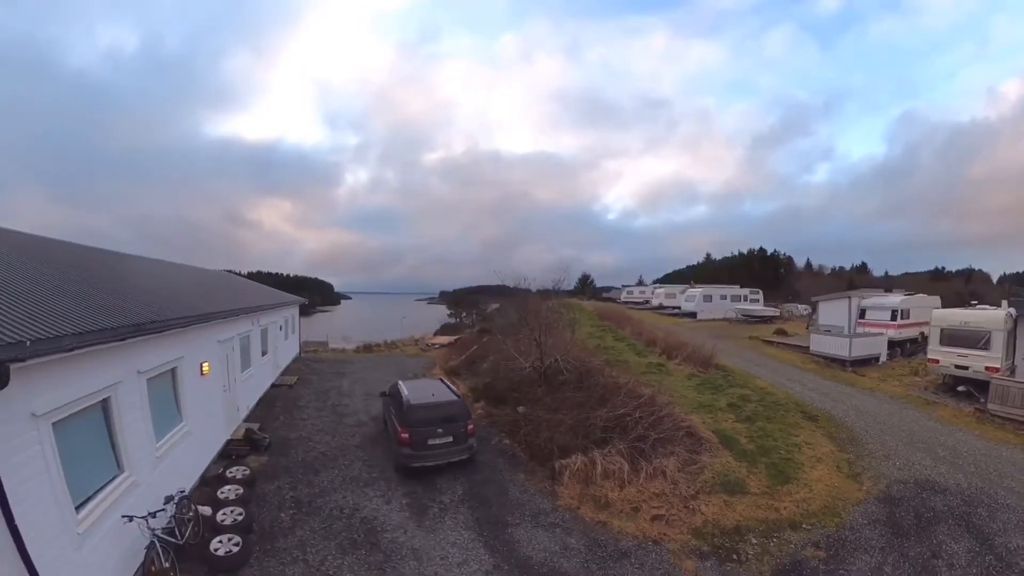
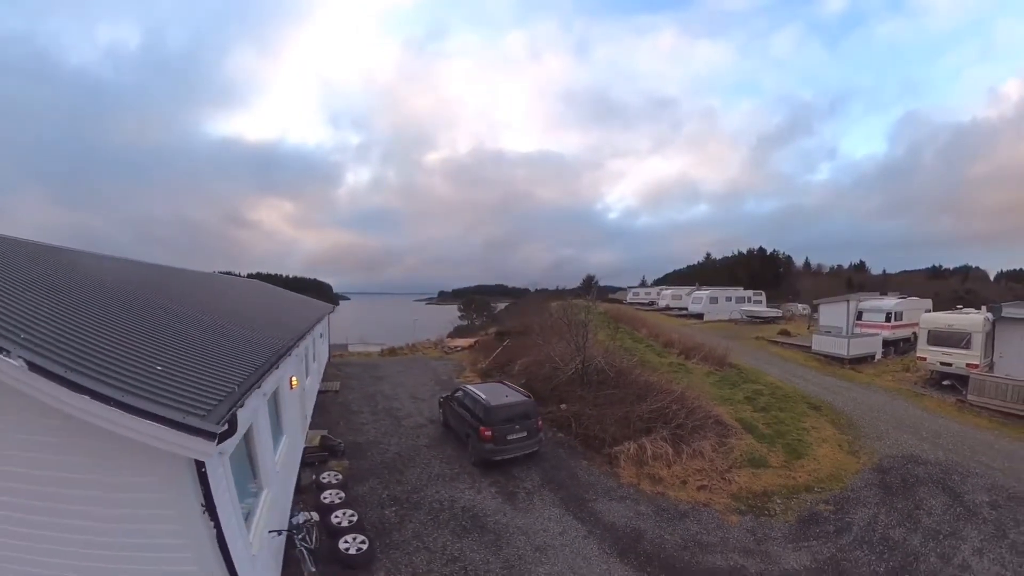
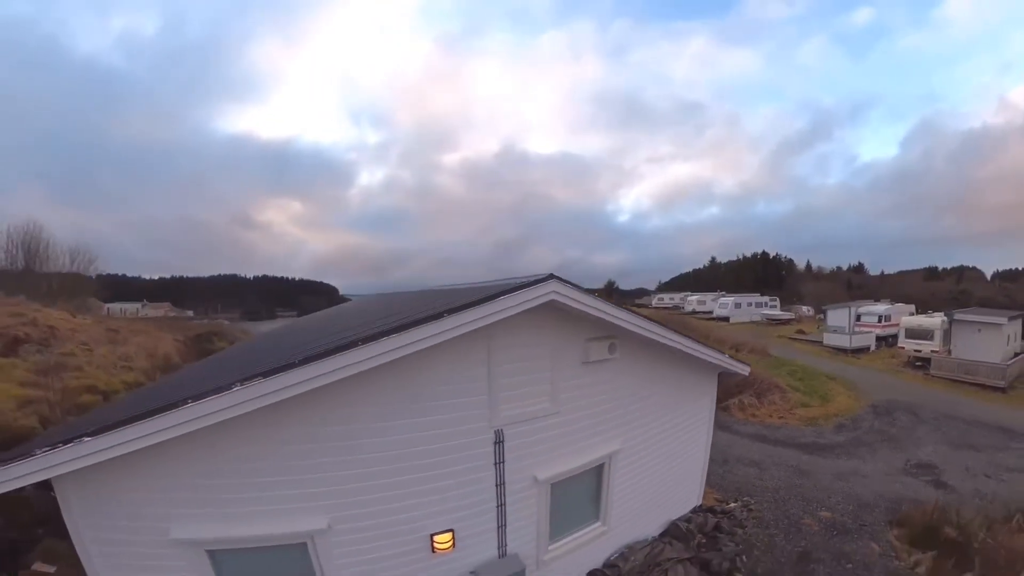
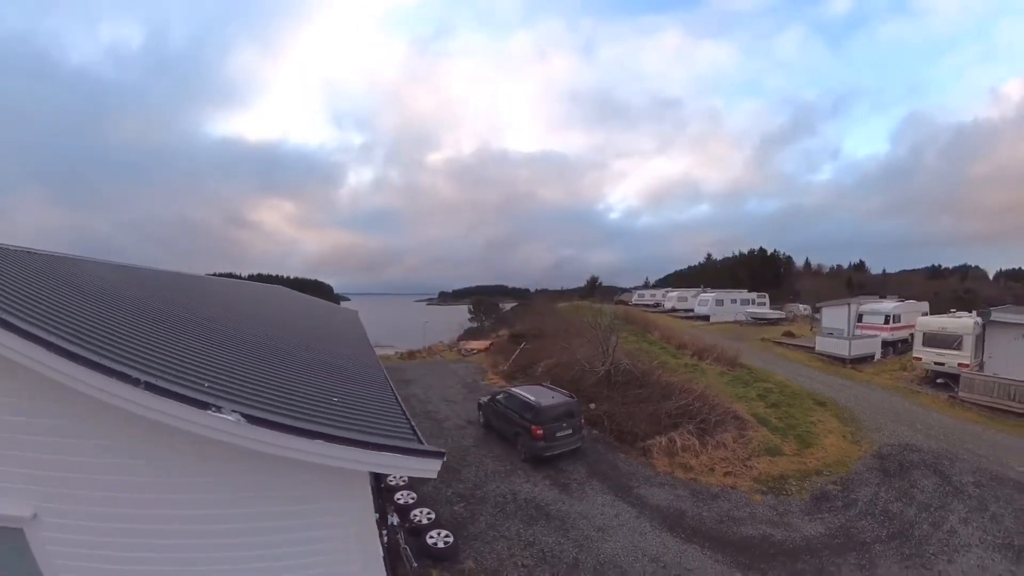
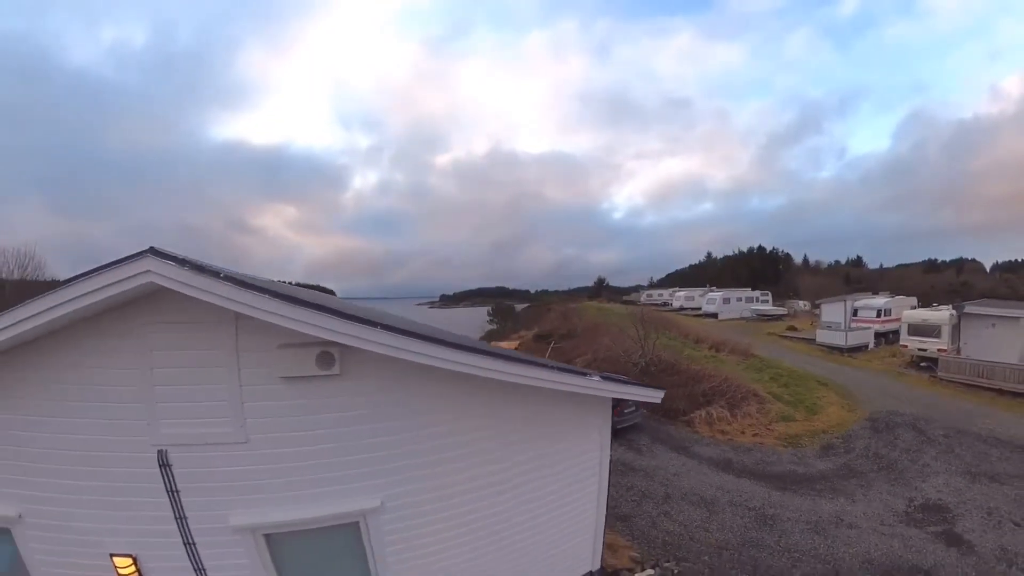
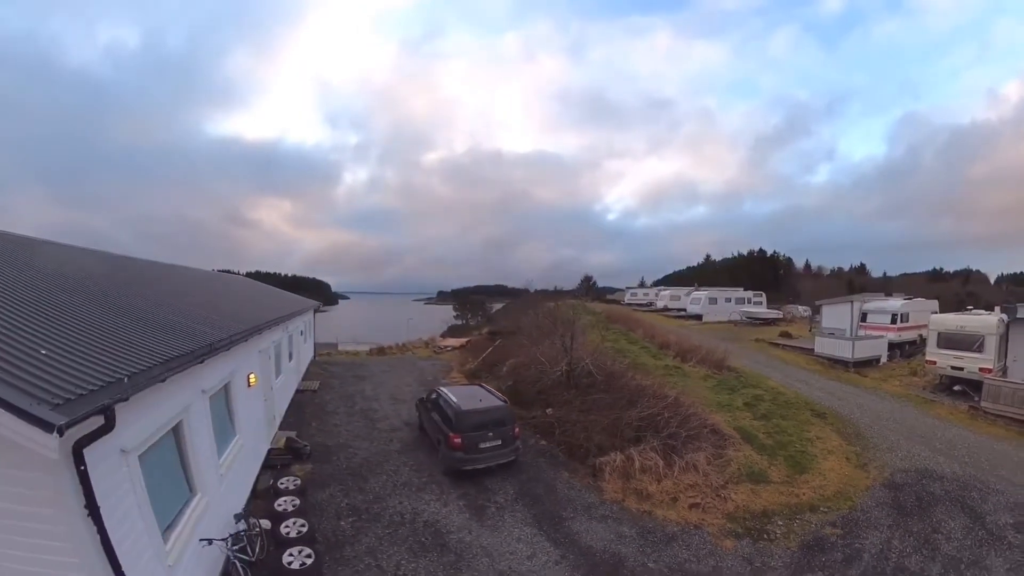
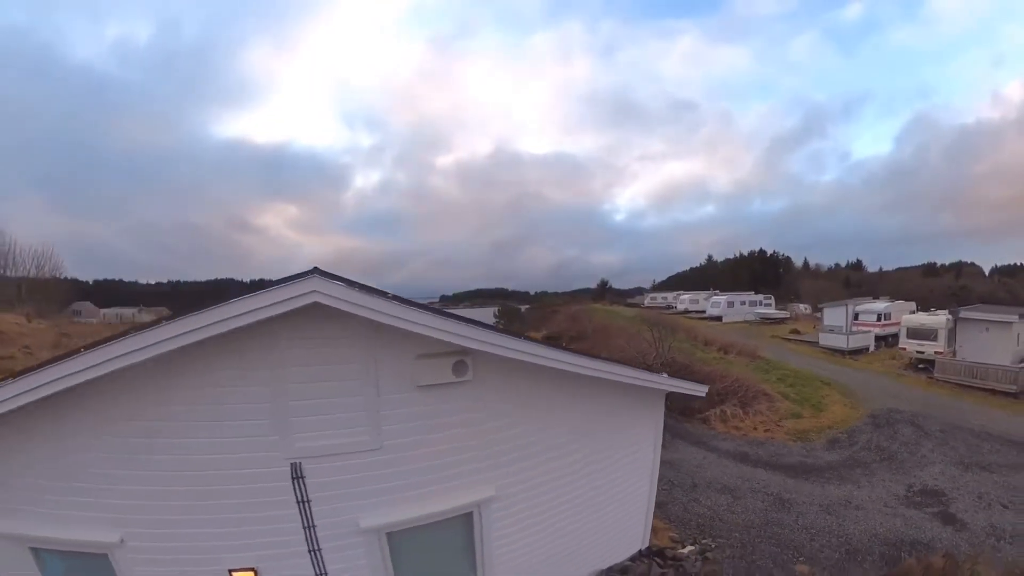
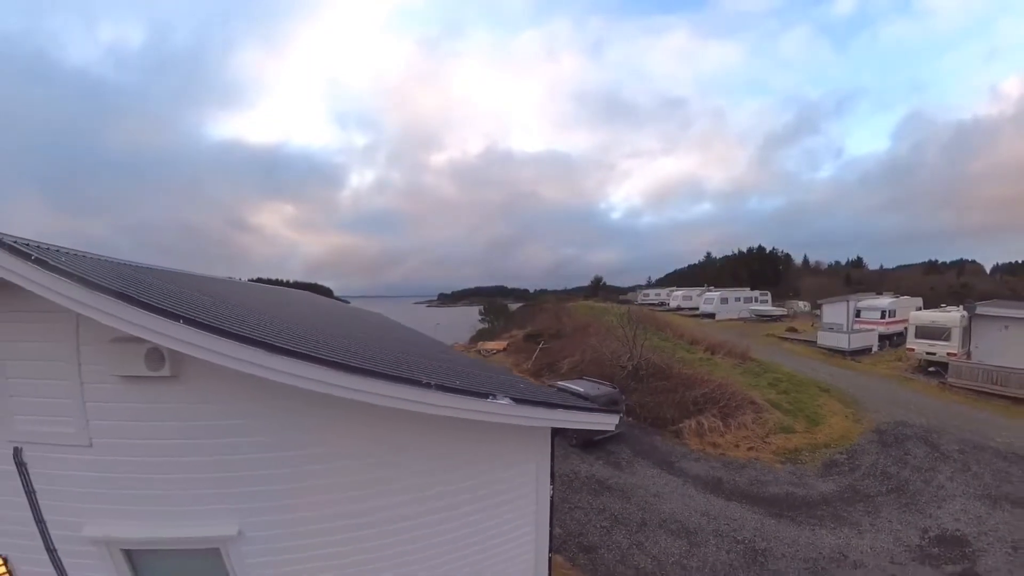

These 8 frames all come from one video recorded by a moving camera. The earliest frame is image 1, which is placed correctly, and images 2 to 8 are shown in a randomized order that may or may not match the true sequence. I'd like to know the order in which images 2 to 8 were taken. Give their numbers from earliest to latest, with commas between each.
6, 2, 4, 8, 5, 7, 3
